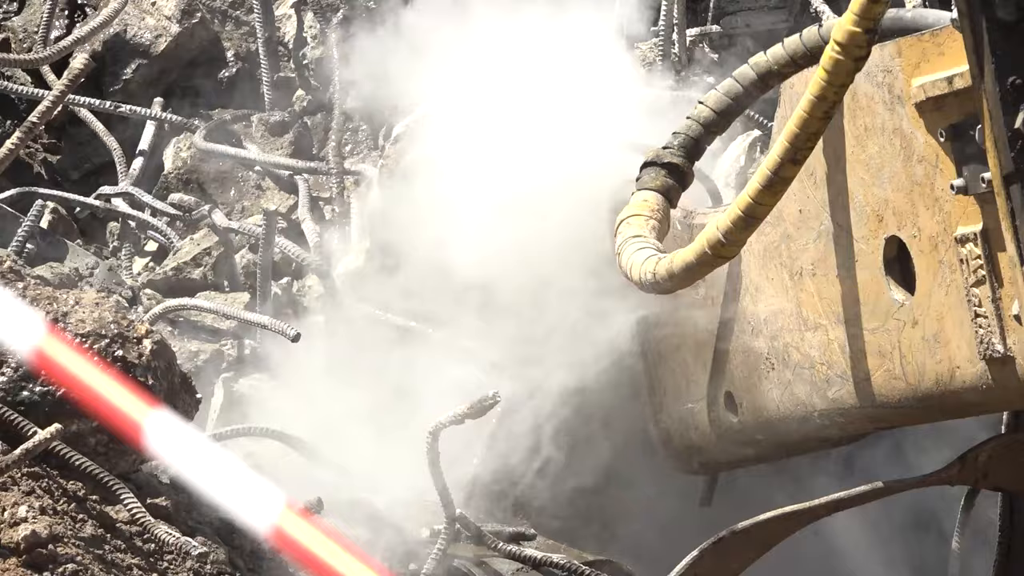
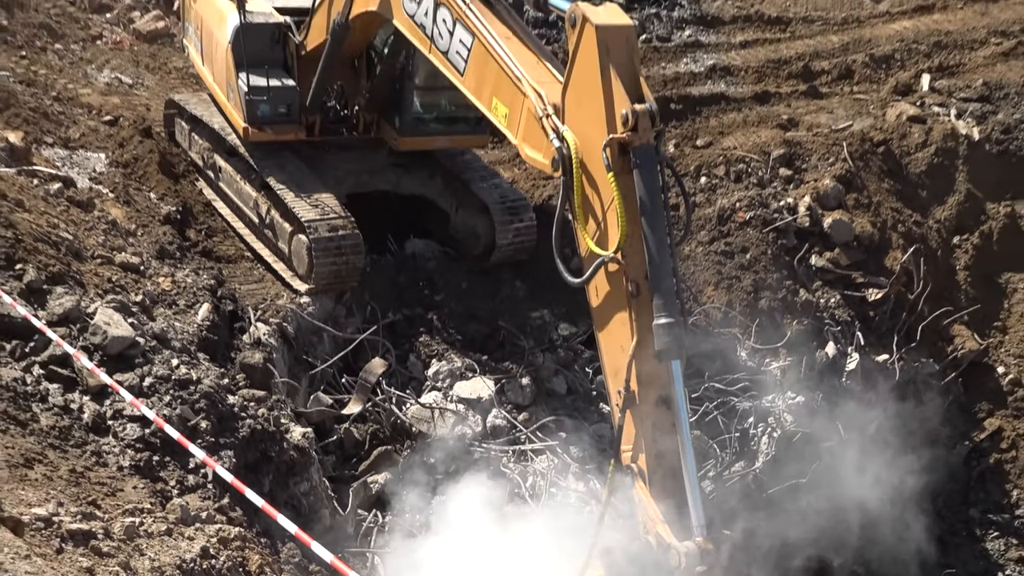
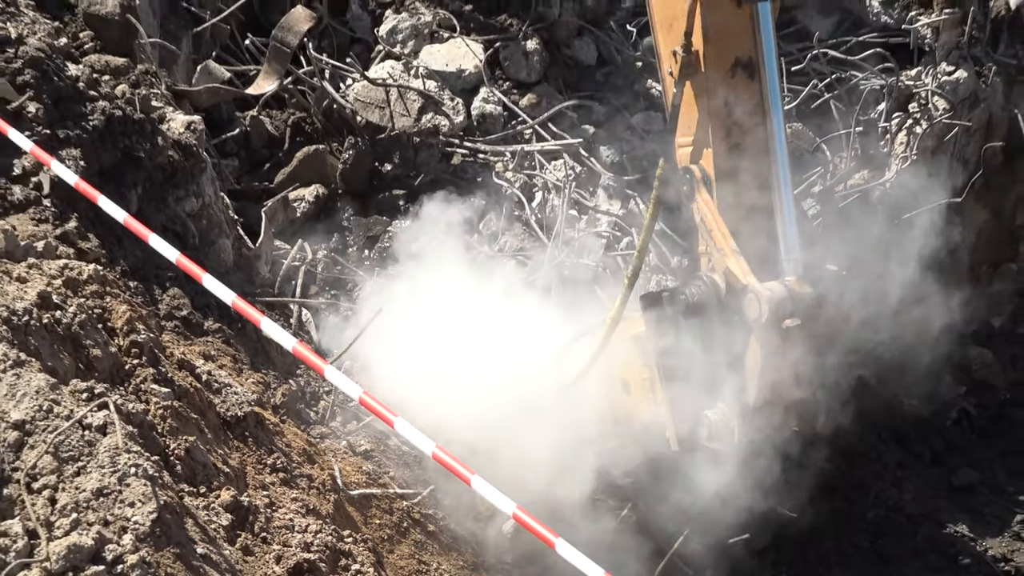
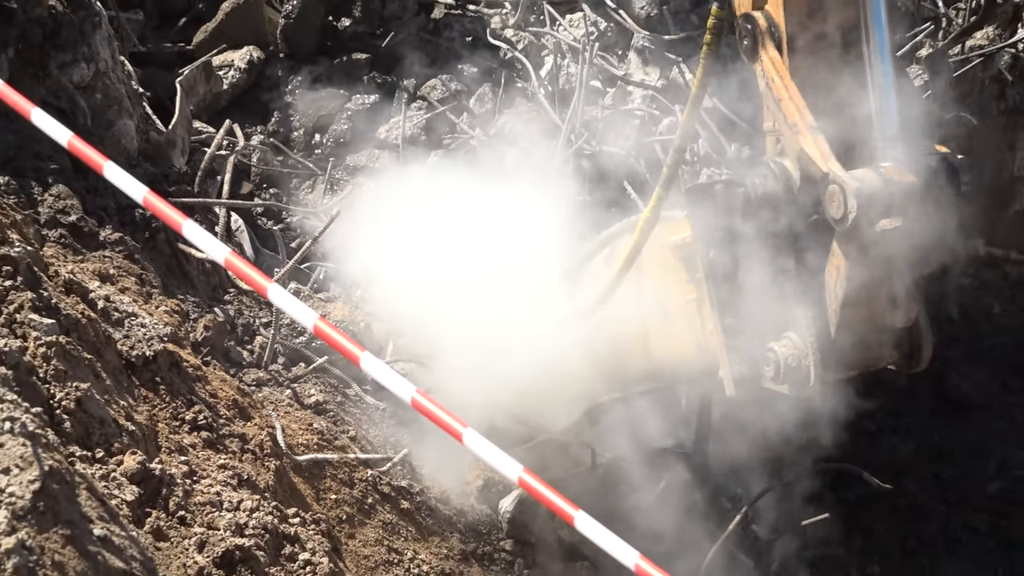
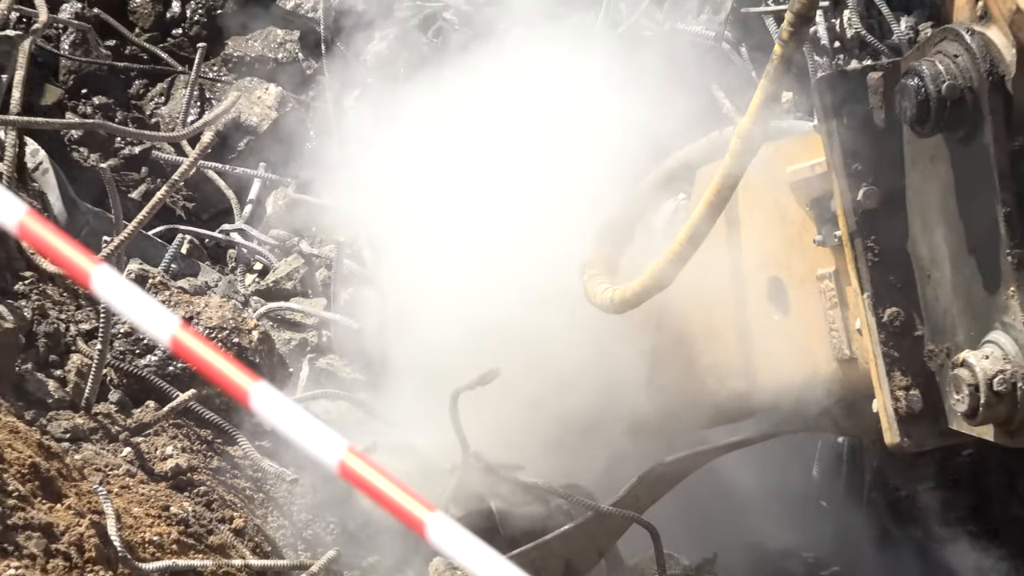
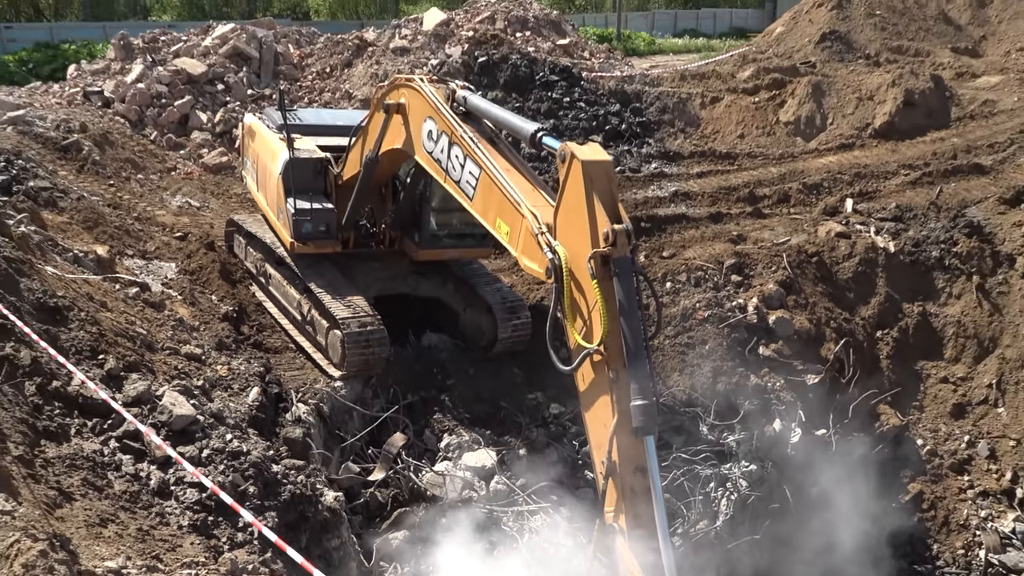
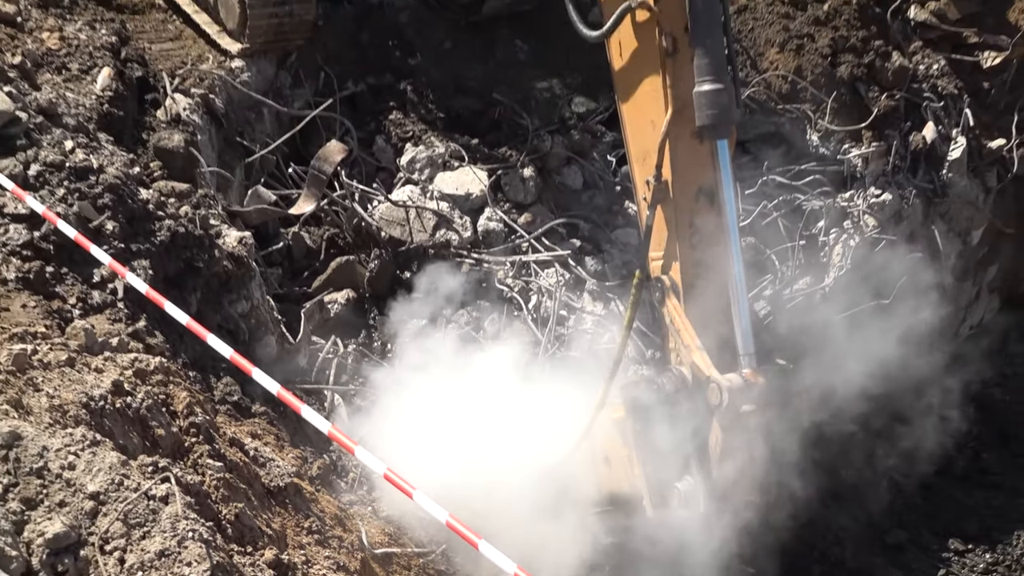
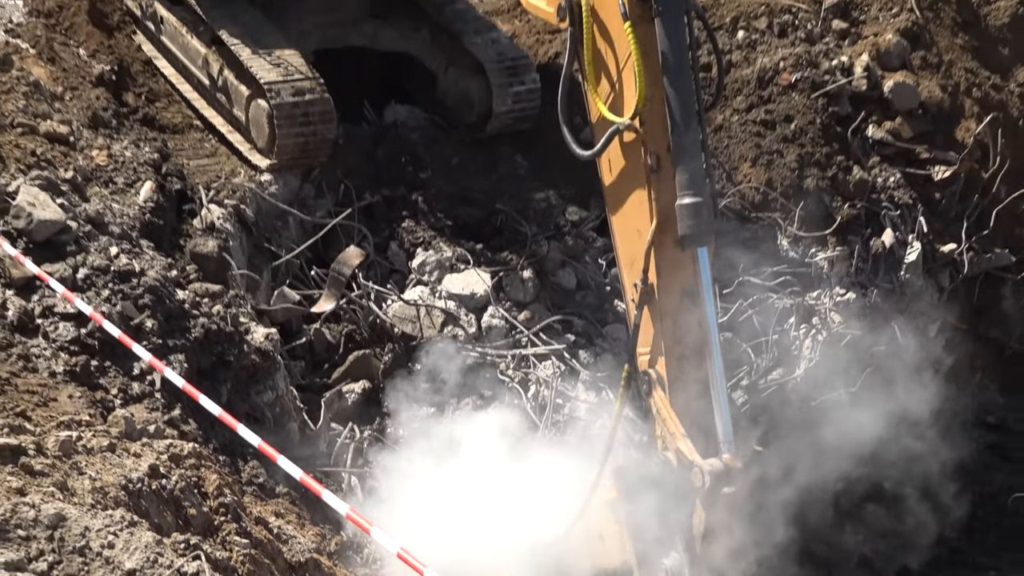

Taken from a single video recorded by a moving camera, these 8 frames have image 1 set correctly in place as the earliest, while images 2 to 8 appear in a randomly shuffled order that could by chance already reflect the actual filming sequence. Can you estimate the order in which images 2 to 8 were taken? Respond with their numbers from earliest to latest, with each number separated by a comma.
5, 4, 3, 7, 8, 2, 6
